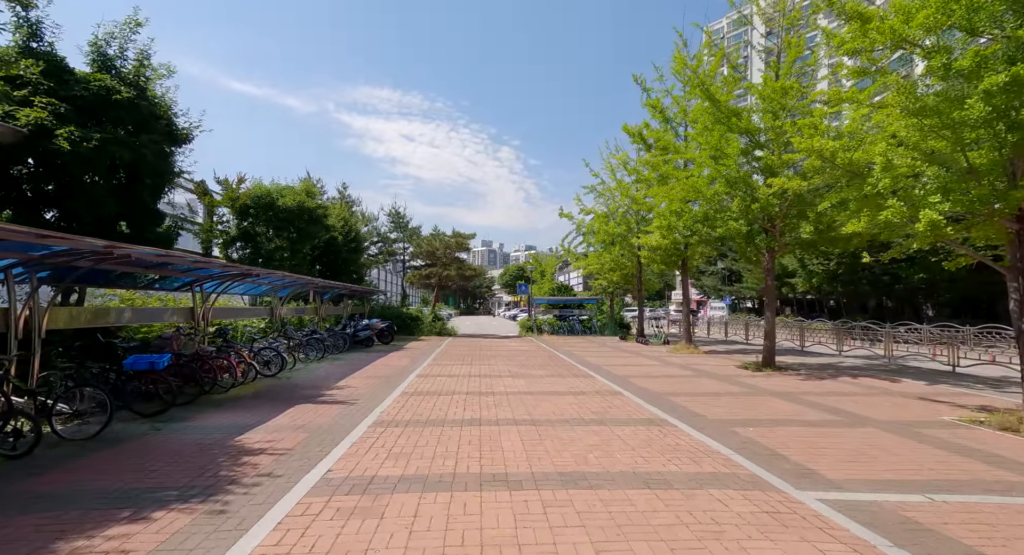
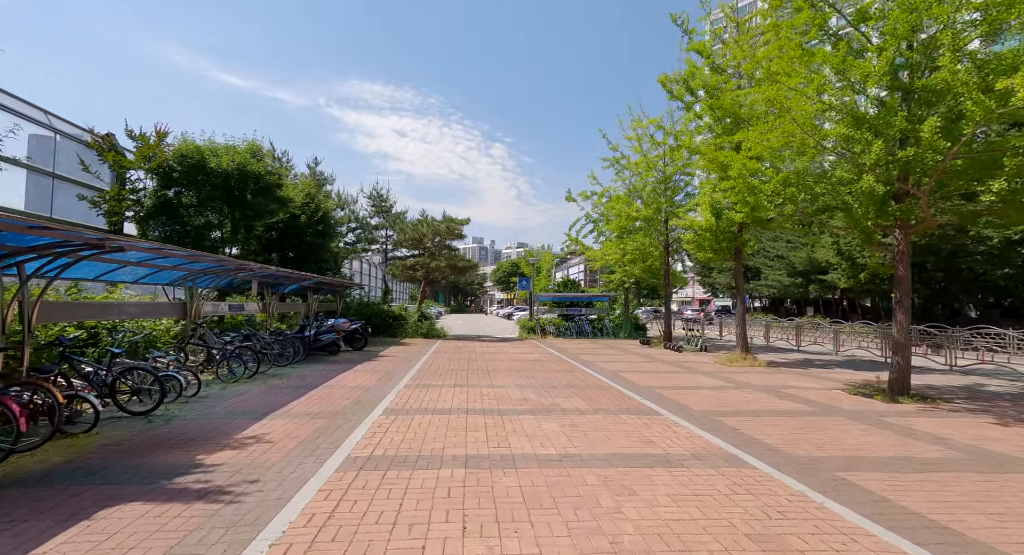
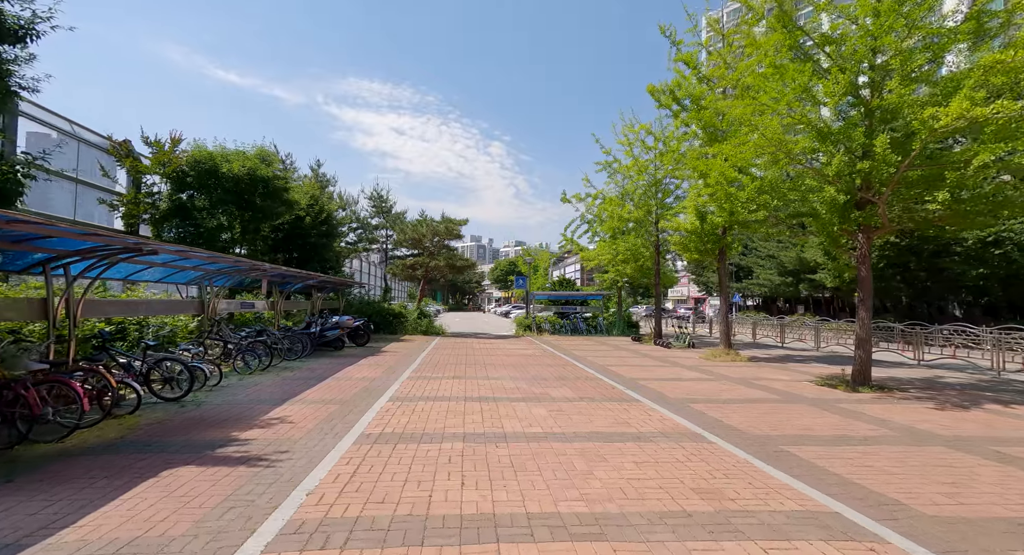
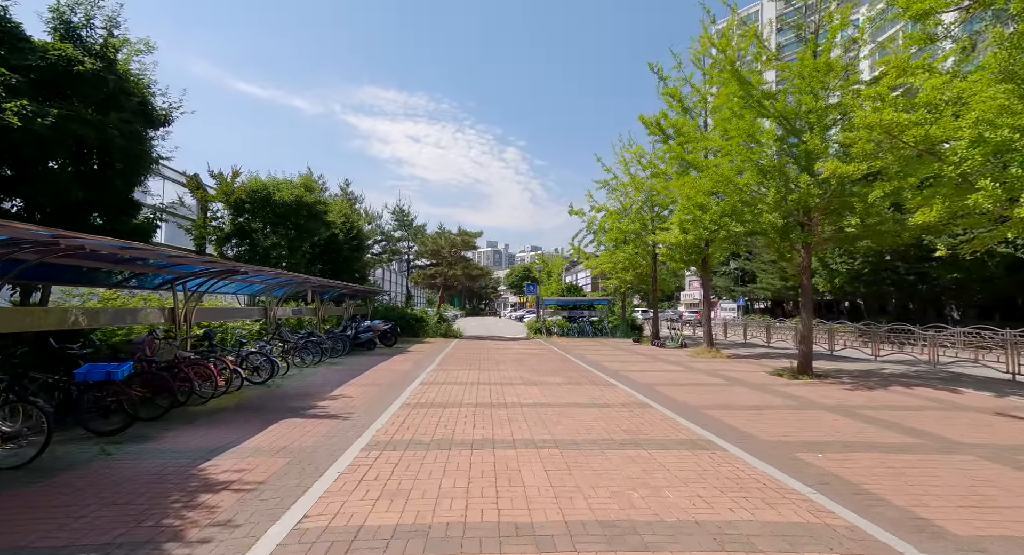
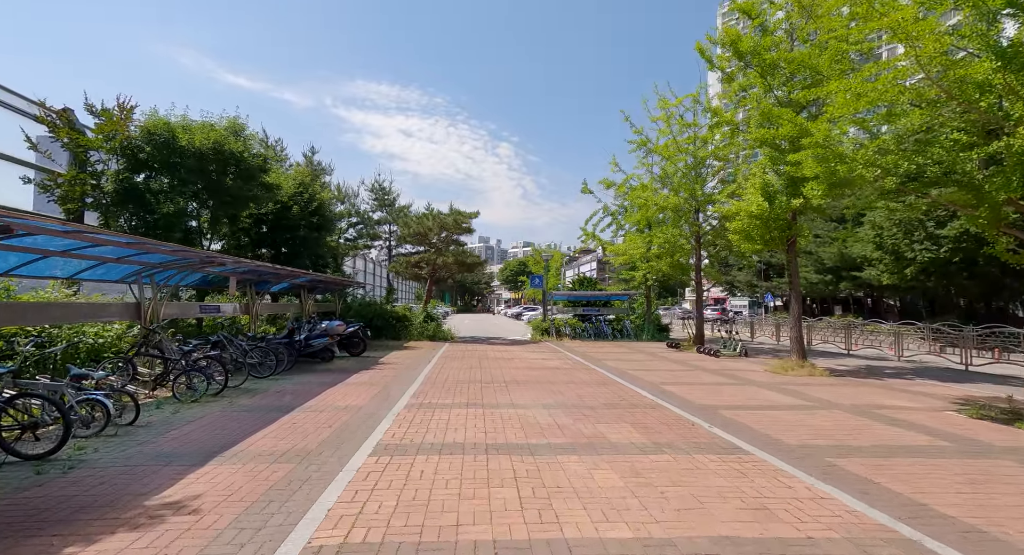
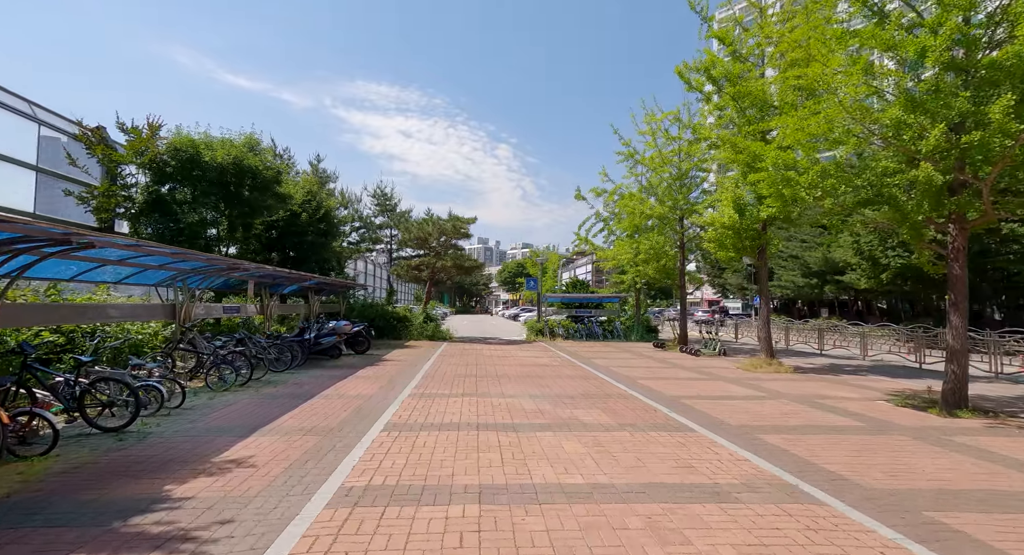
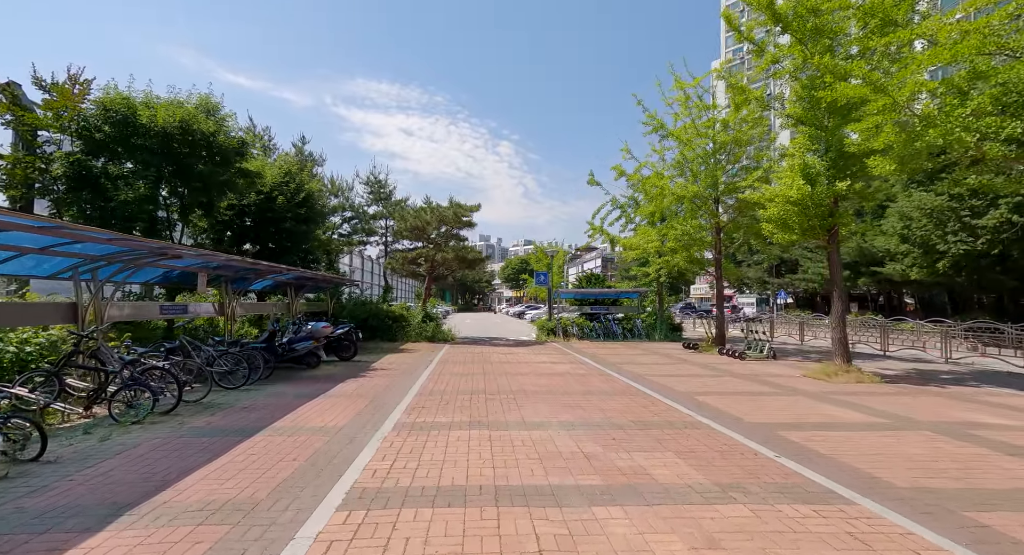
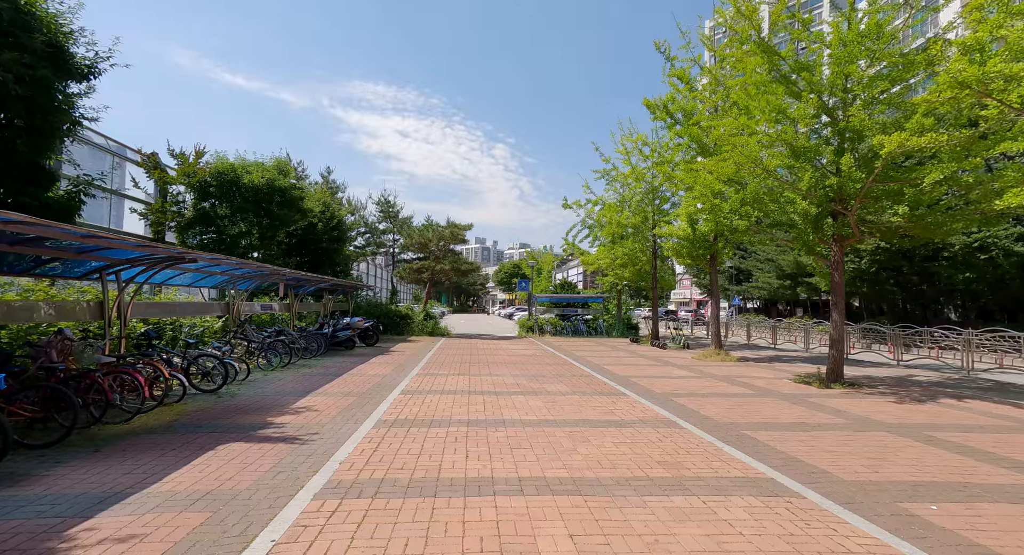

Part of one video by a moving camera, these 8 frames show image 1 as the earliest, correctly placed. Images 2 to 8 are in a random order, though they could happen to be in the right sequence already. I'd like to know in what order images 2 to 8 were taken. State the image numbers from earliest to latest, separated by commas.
4, 8, 3, 2, 6, 5, 7
